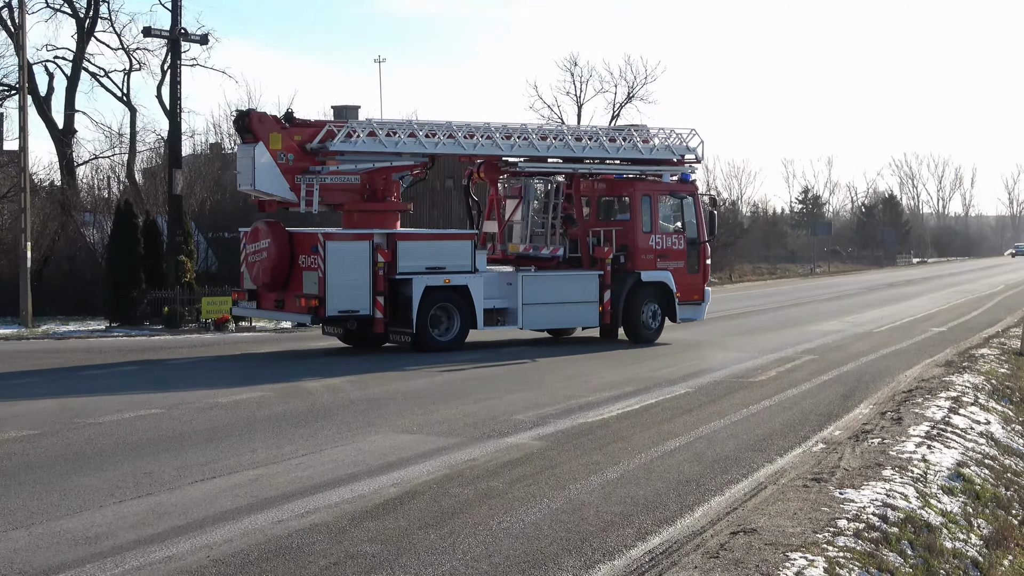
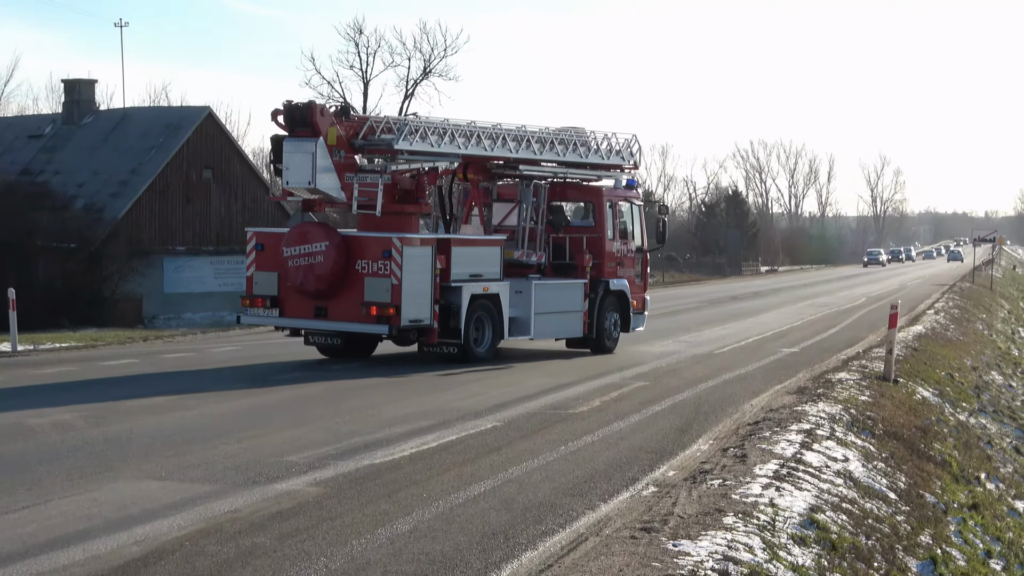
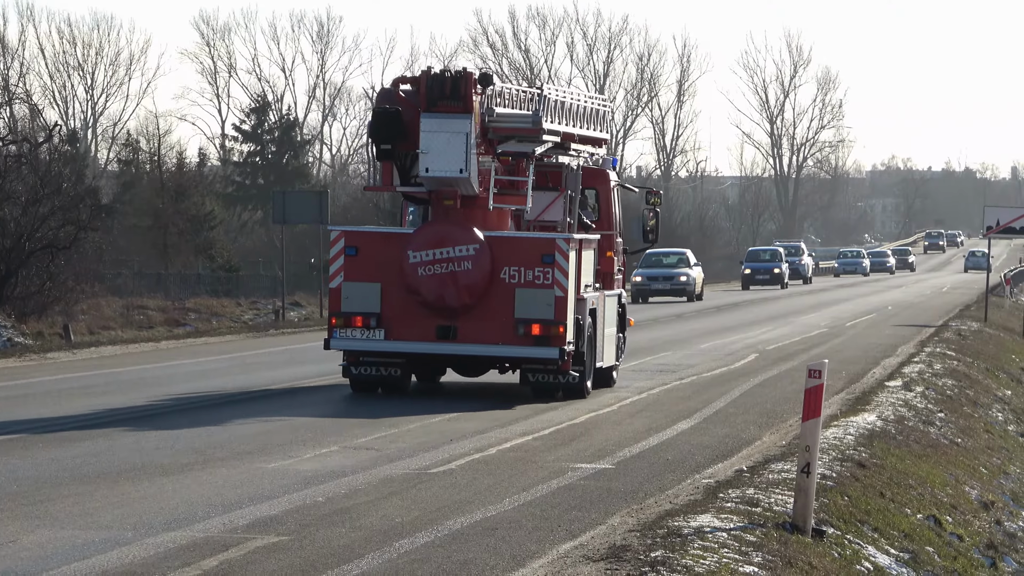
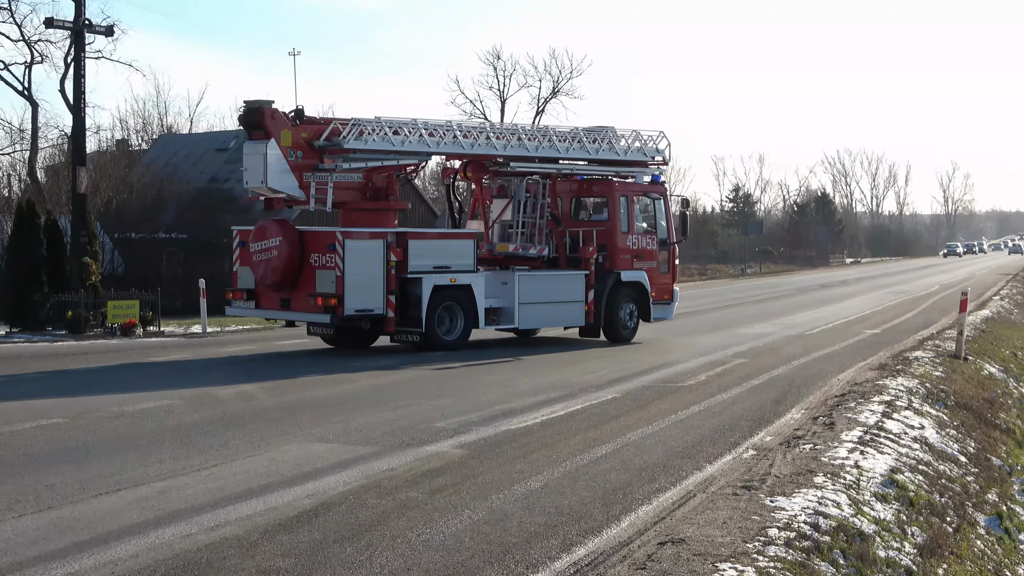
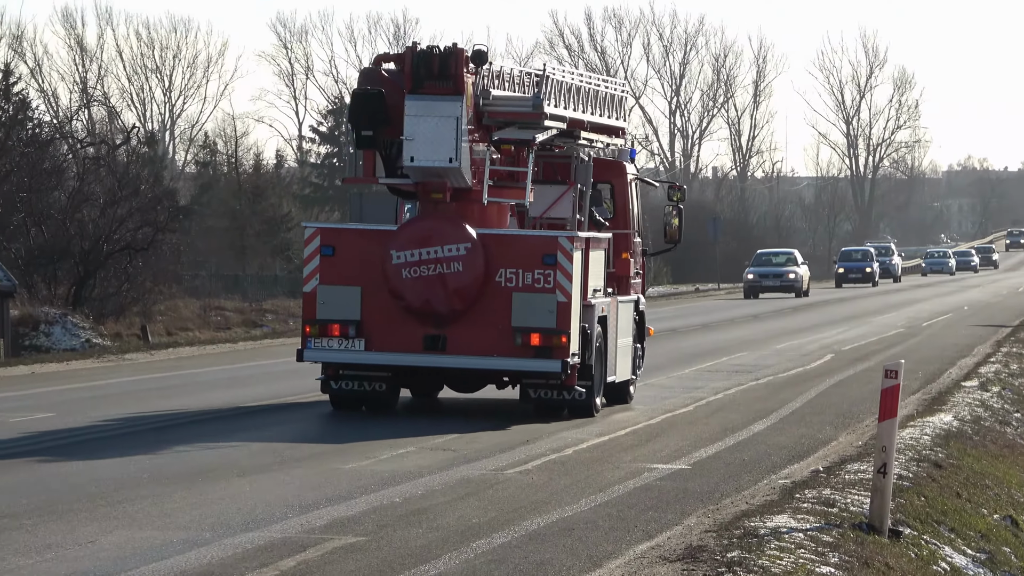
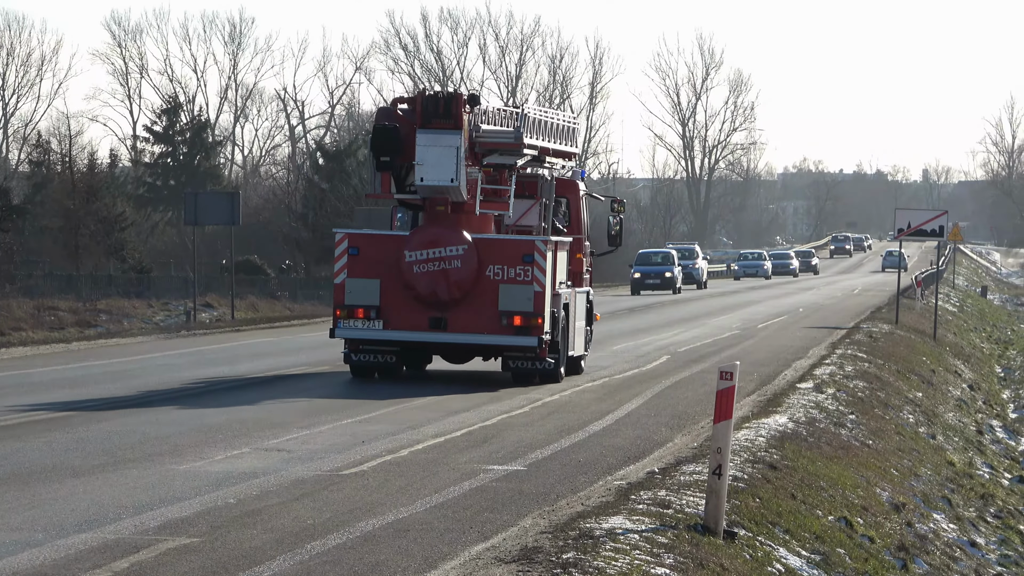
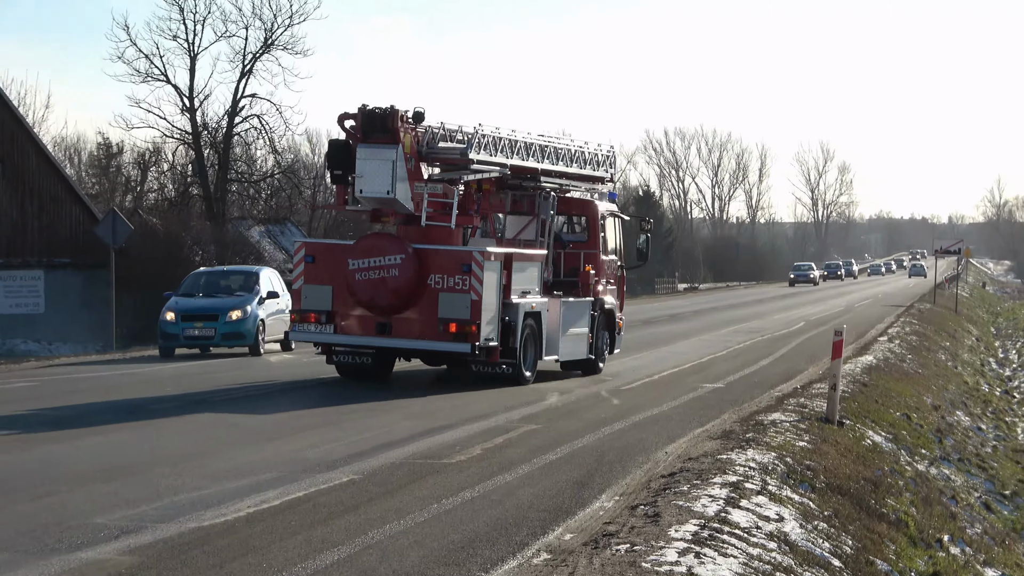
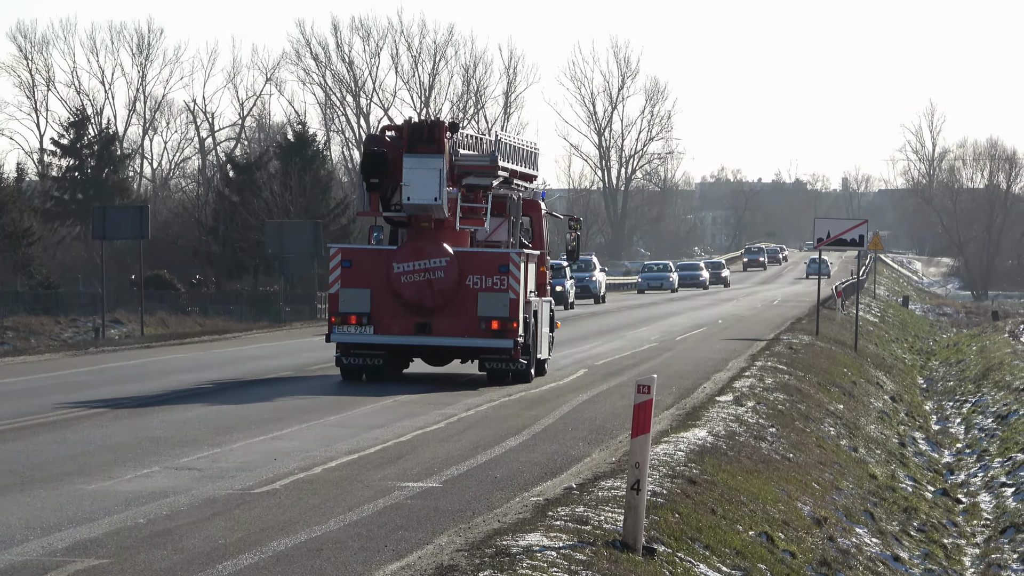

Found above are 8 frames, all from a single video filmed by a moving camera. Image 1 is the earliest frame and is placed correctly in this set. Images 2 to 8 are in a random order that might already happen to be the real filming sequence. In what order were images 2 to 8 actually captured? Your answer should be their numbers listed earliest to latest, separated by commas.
4, 2, 7, 5, 3, 6, 8
